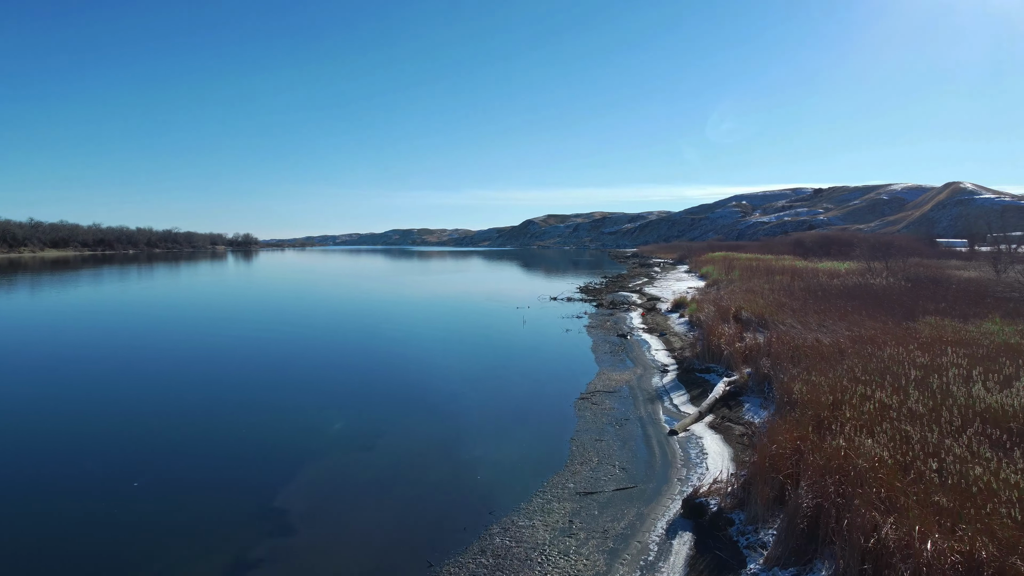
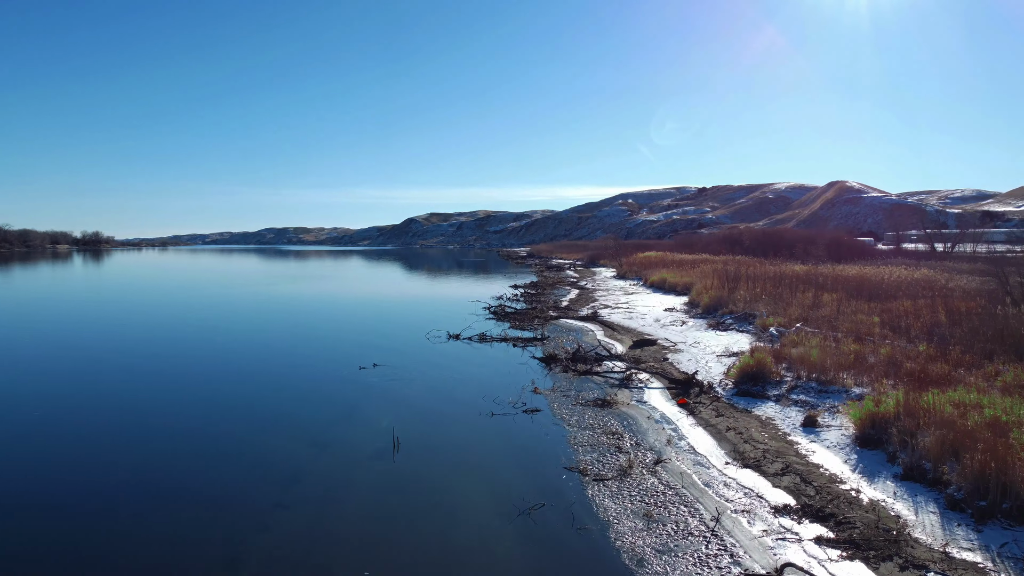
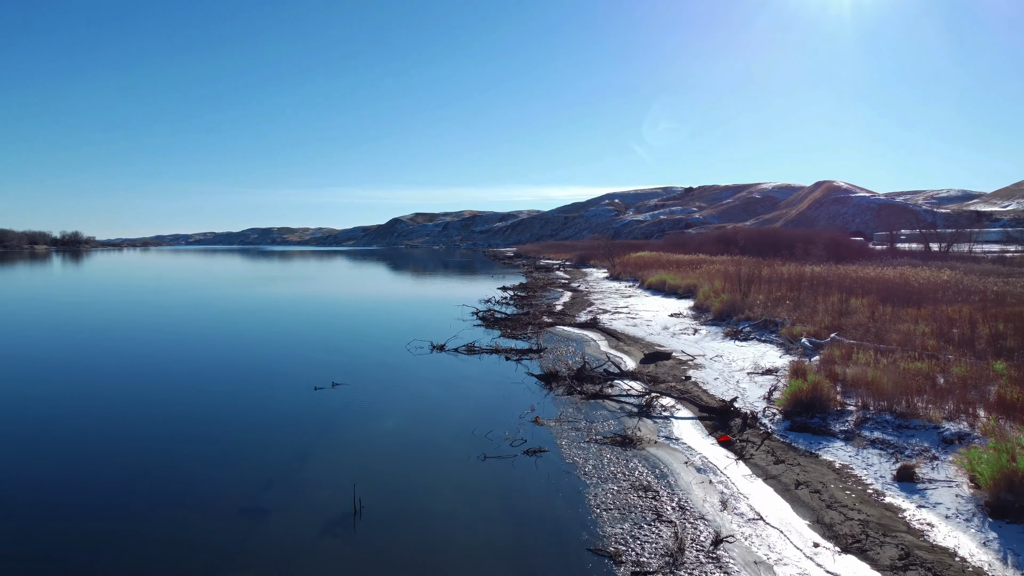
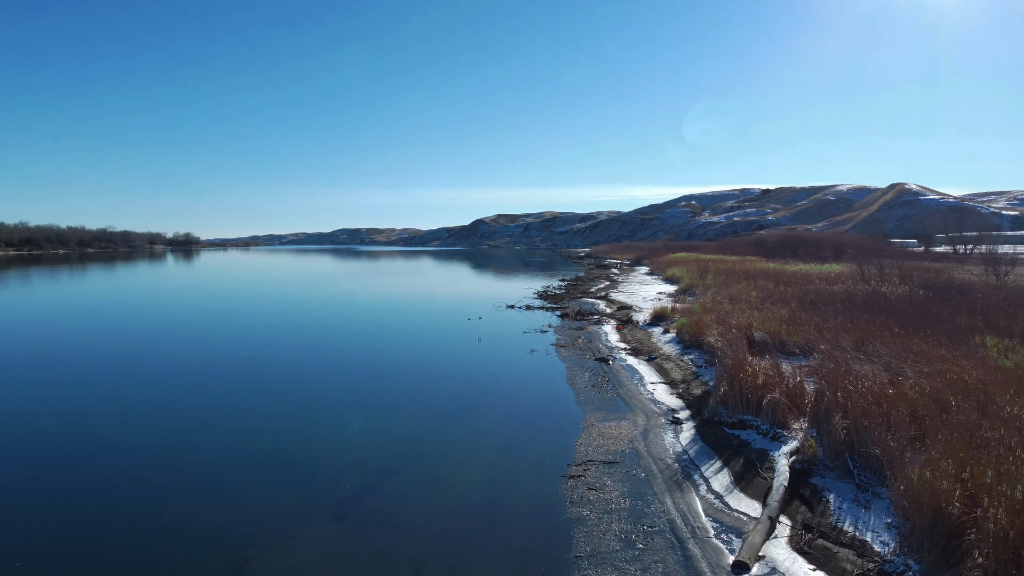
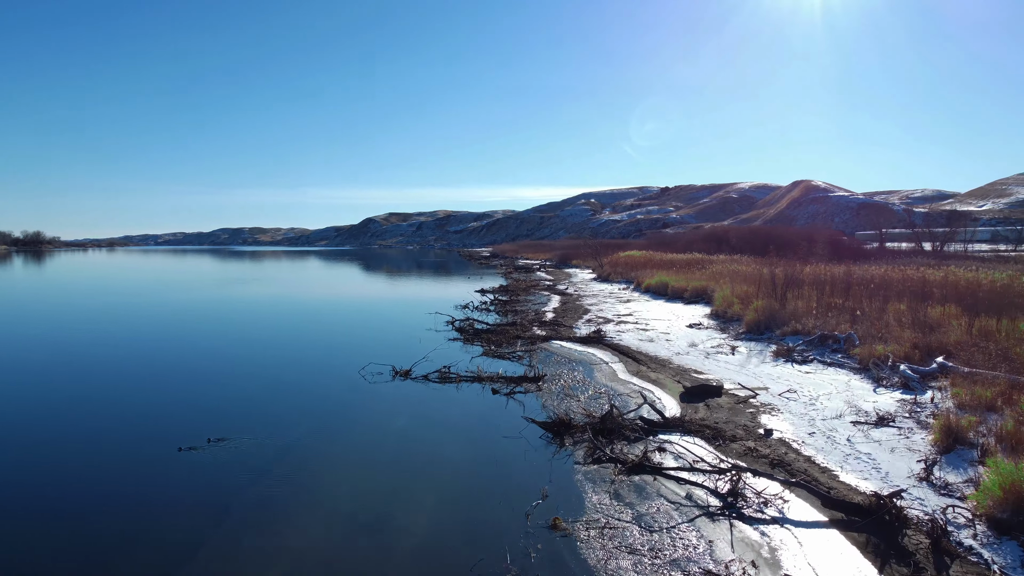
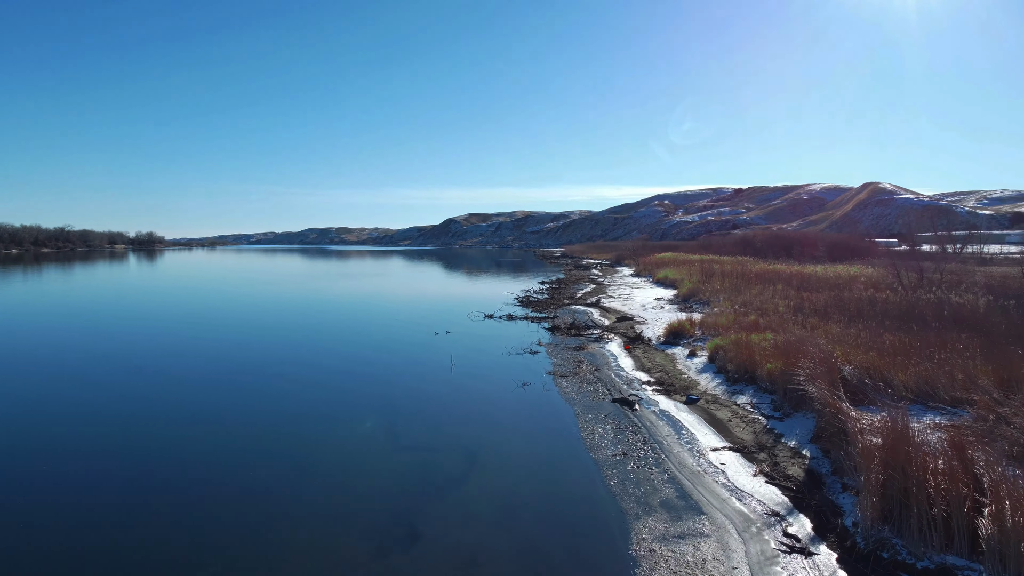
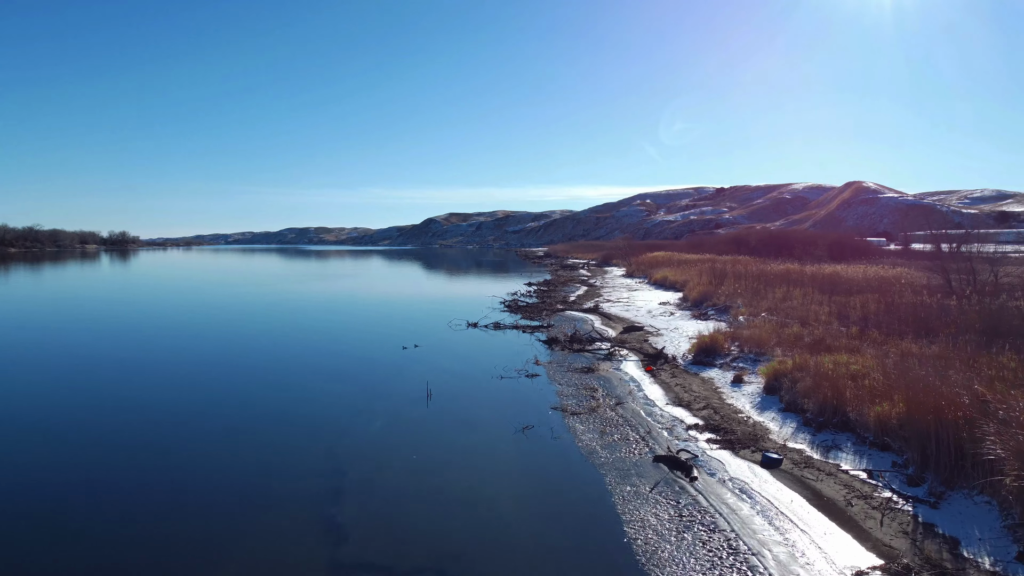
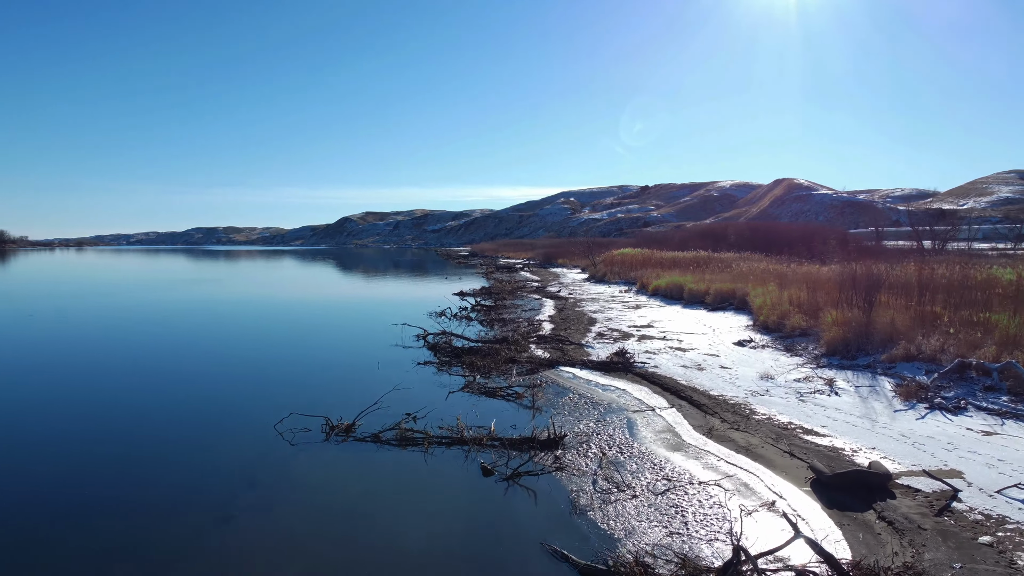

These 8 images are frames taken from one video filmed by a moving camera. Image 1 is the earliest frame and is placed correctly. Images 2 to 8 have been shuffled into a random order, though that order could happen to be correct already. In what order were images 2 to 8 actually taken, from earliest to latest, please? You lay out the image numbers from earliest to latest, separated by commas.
4, 6, 7, 2, 3, 5, 8
